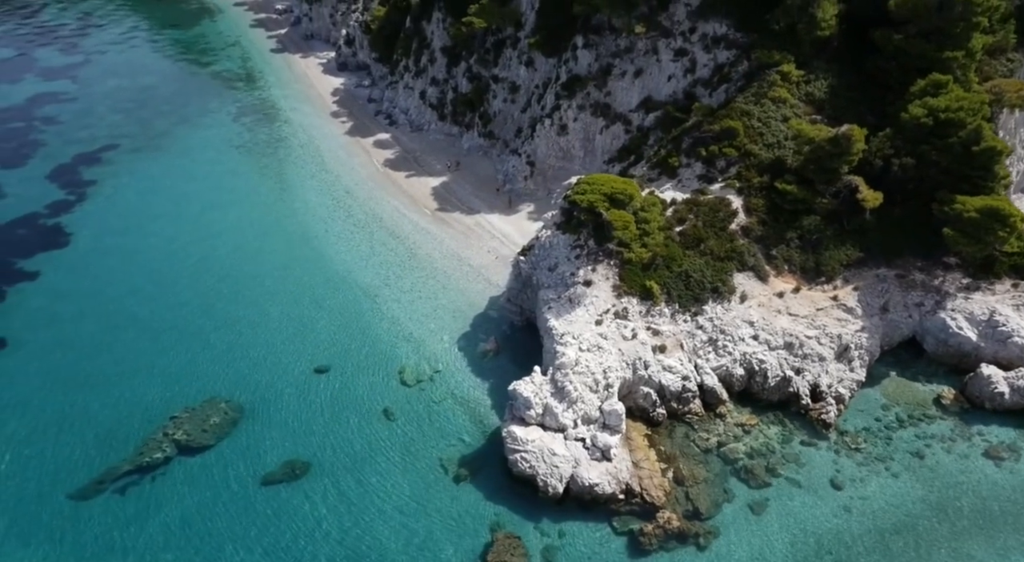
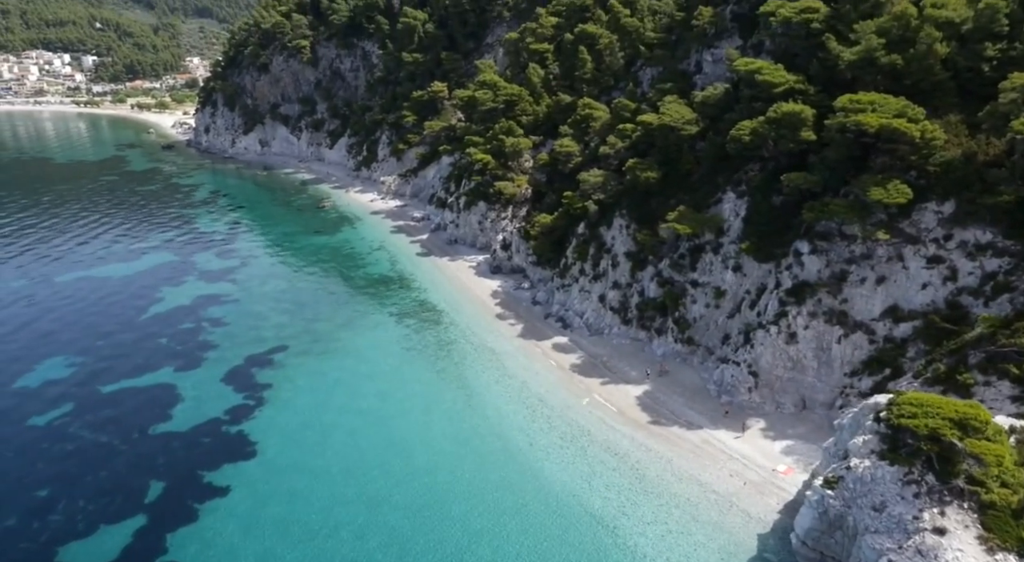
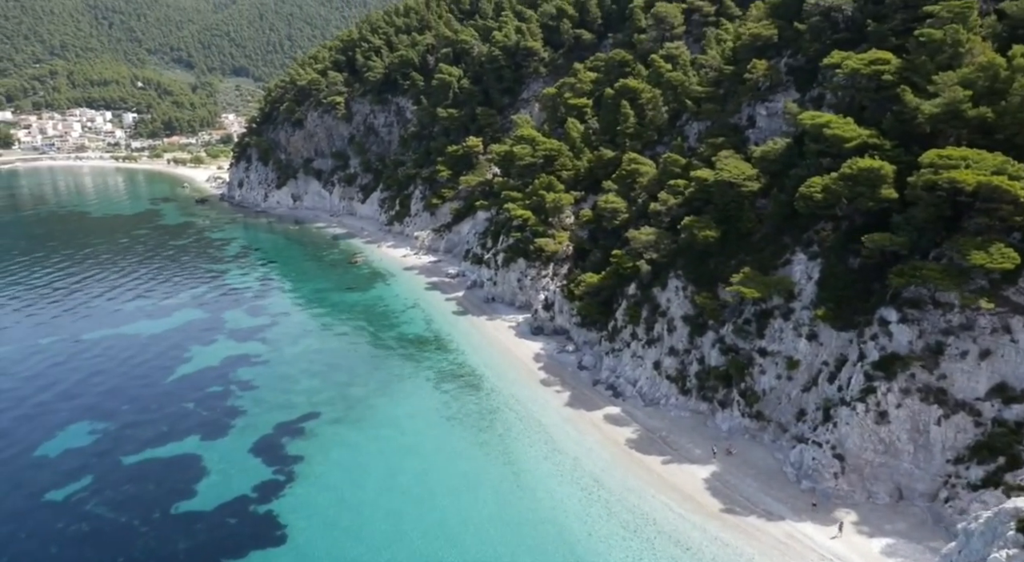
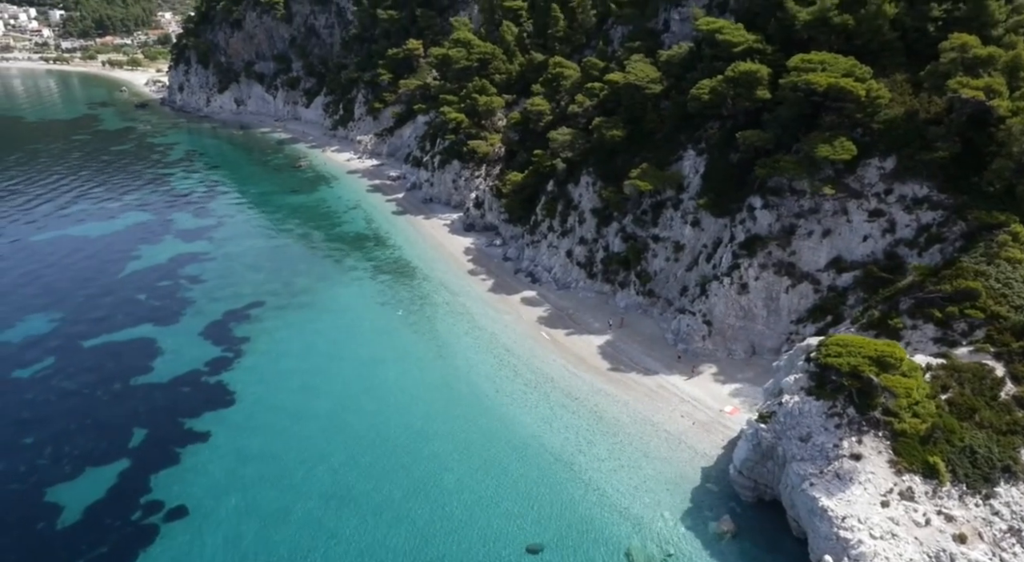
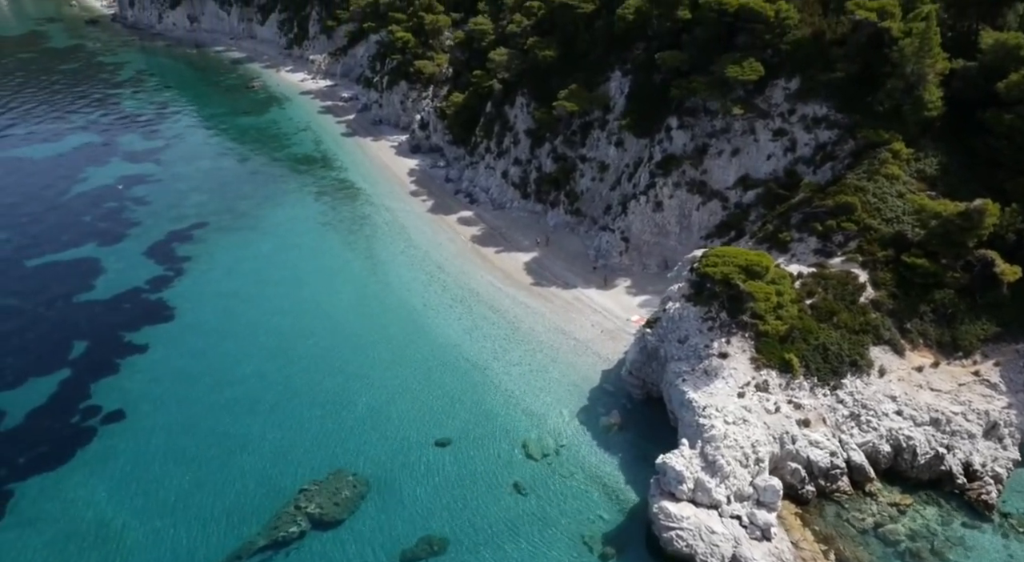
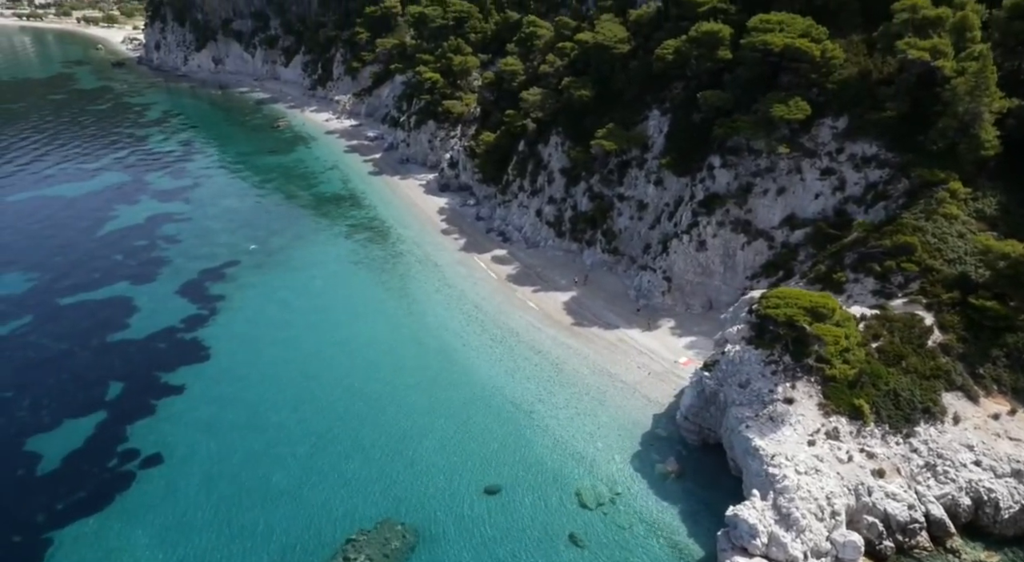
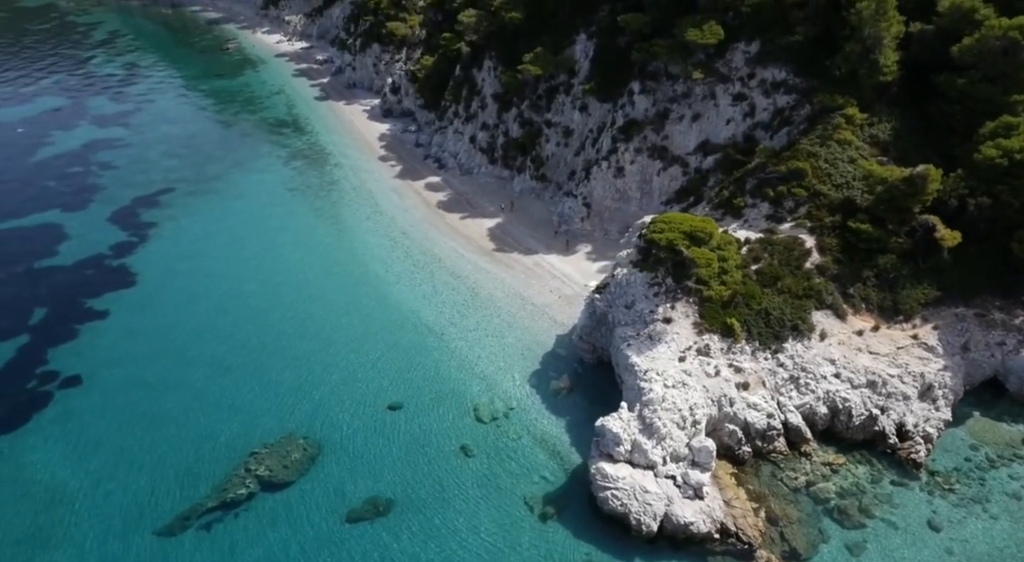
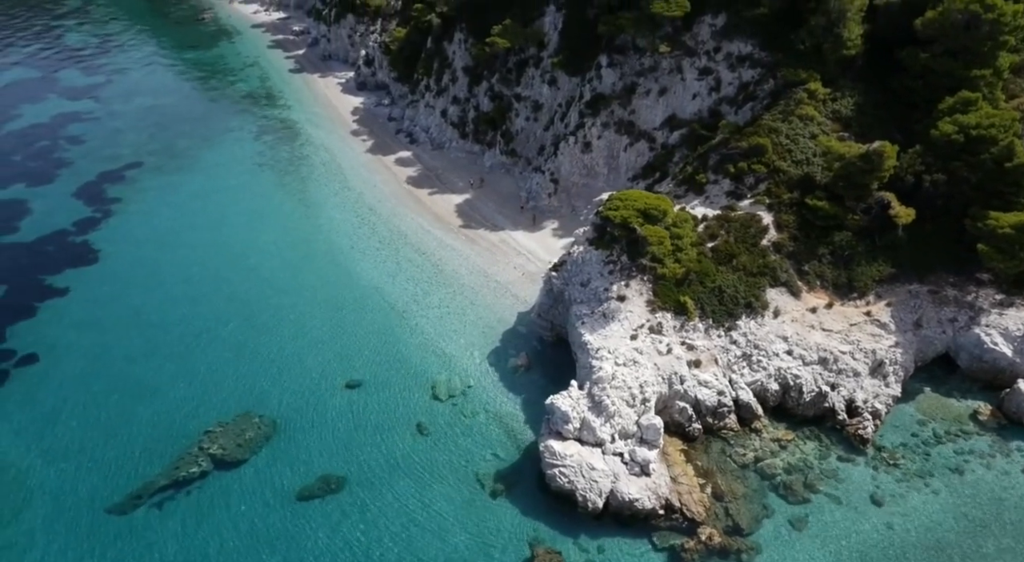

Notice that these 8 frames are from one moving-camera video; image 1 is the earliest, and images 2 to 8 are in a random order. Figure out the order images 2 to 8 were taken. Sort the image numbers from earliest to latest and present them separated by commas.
8, 7, 5, 6, 4, 2, 3
